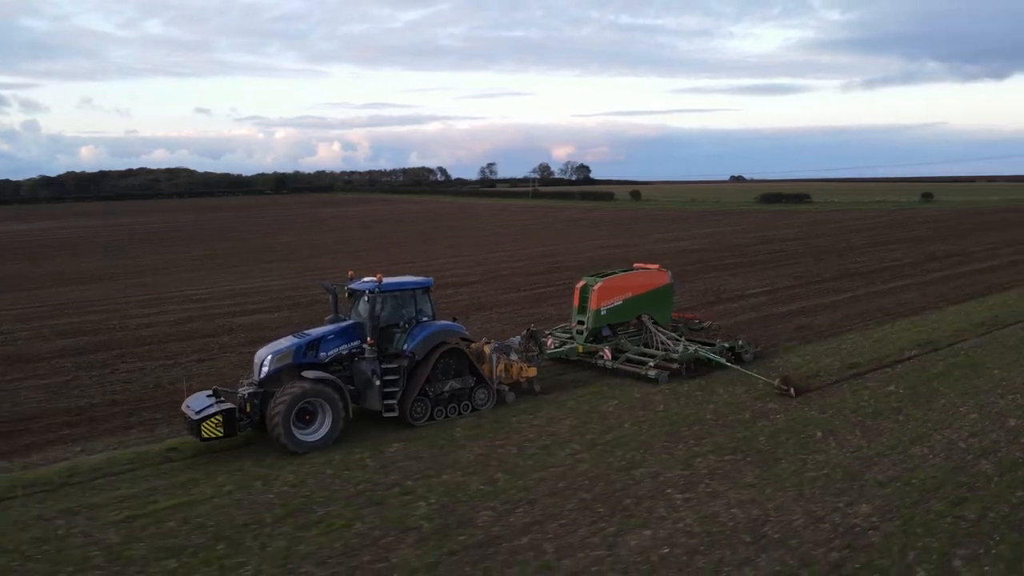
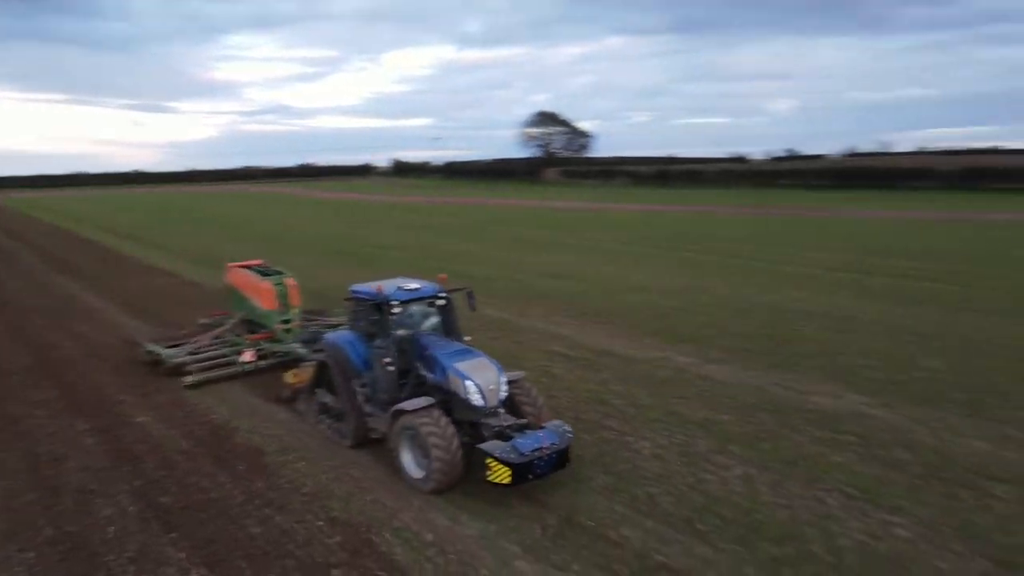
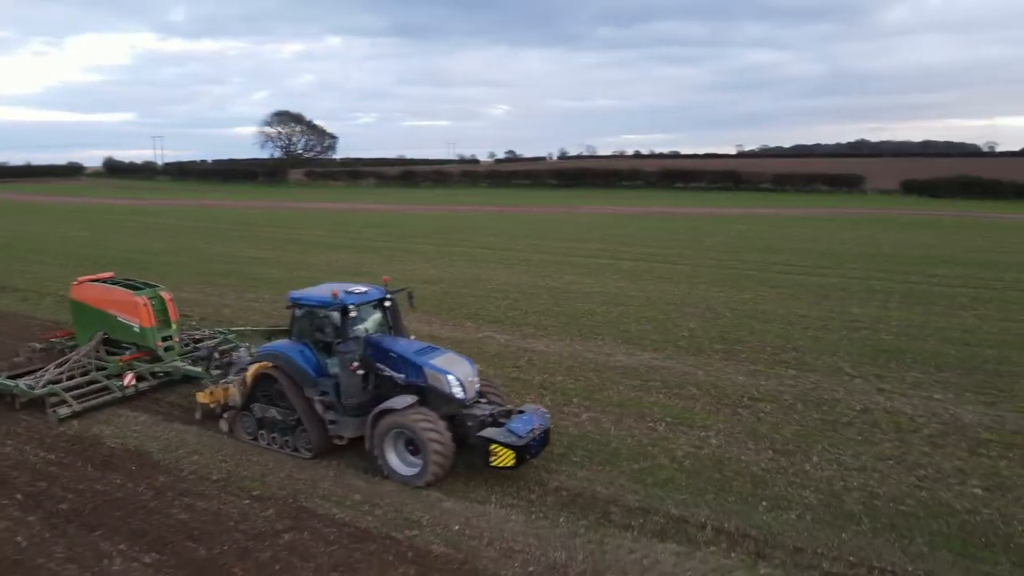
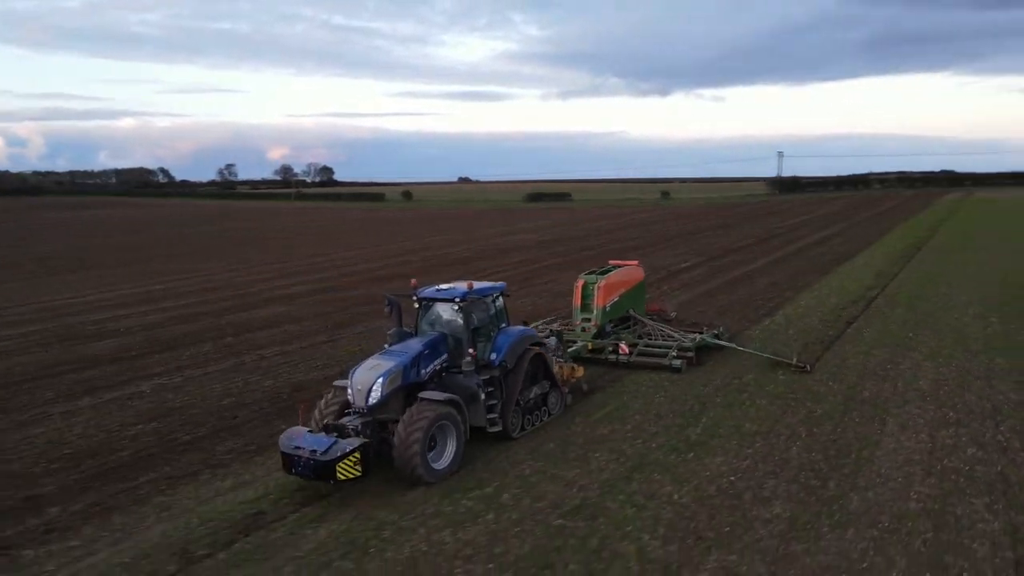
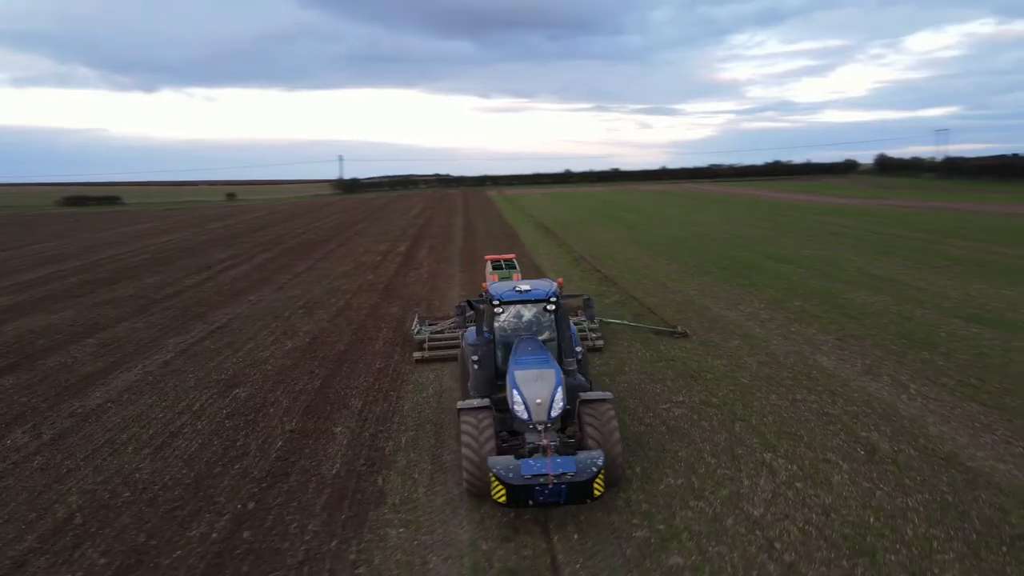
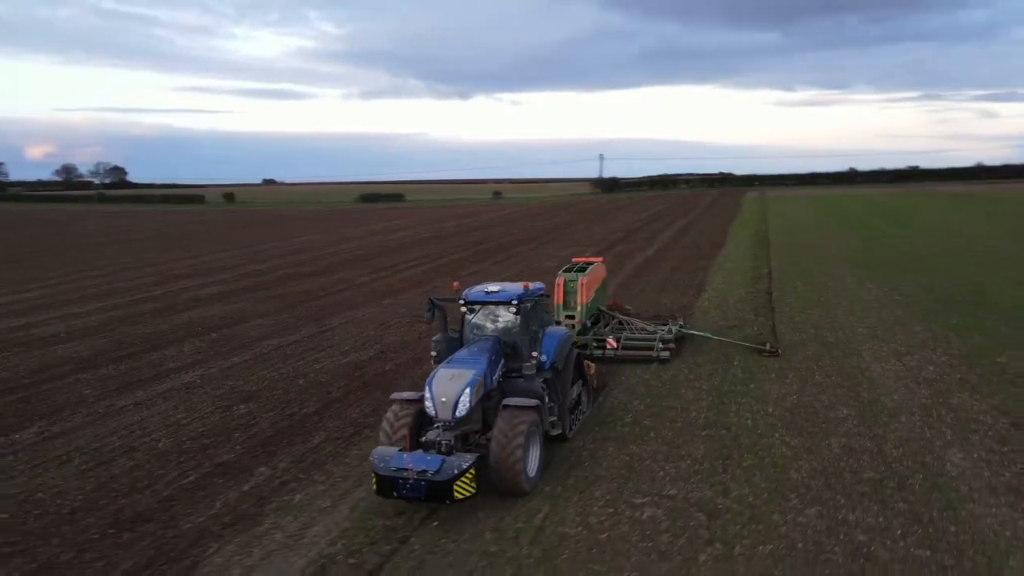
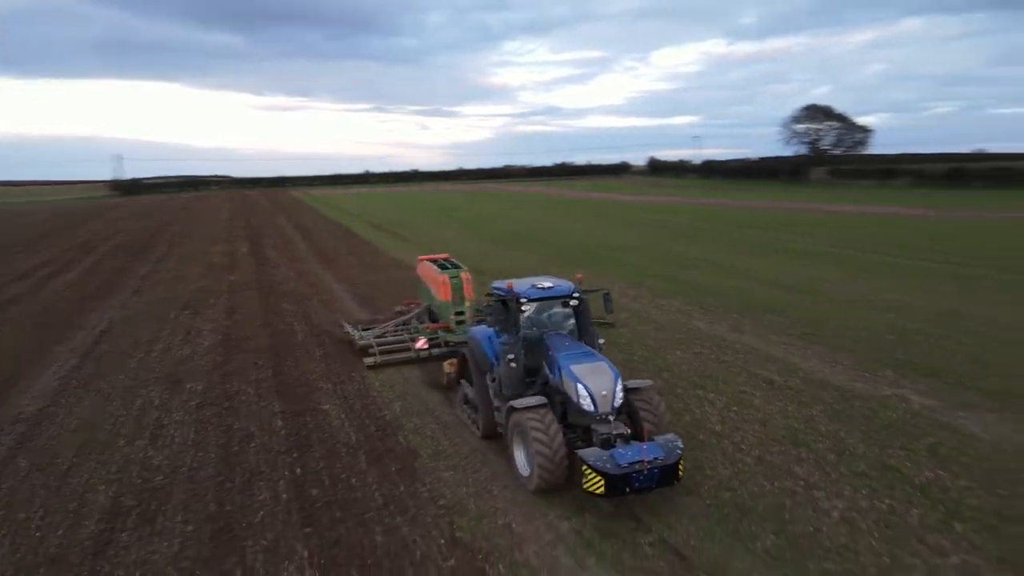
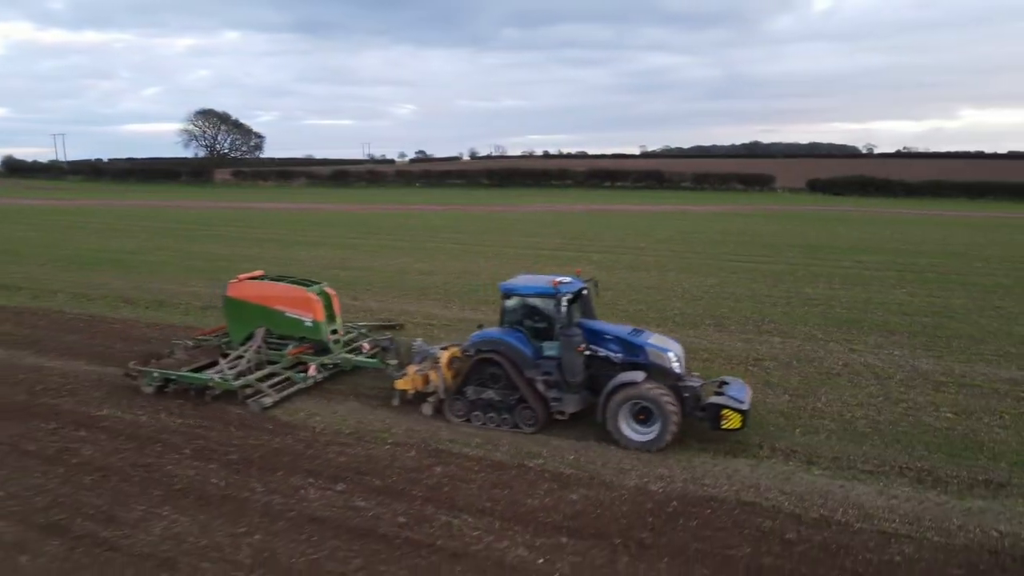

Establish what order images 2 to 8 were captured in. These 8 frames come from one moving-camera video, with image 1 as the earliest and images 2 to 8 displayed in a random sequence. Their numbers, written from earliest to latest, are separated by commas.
4, 6, 5, 7, 2, 3, 8
